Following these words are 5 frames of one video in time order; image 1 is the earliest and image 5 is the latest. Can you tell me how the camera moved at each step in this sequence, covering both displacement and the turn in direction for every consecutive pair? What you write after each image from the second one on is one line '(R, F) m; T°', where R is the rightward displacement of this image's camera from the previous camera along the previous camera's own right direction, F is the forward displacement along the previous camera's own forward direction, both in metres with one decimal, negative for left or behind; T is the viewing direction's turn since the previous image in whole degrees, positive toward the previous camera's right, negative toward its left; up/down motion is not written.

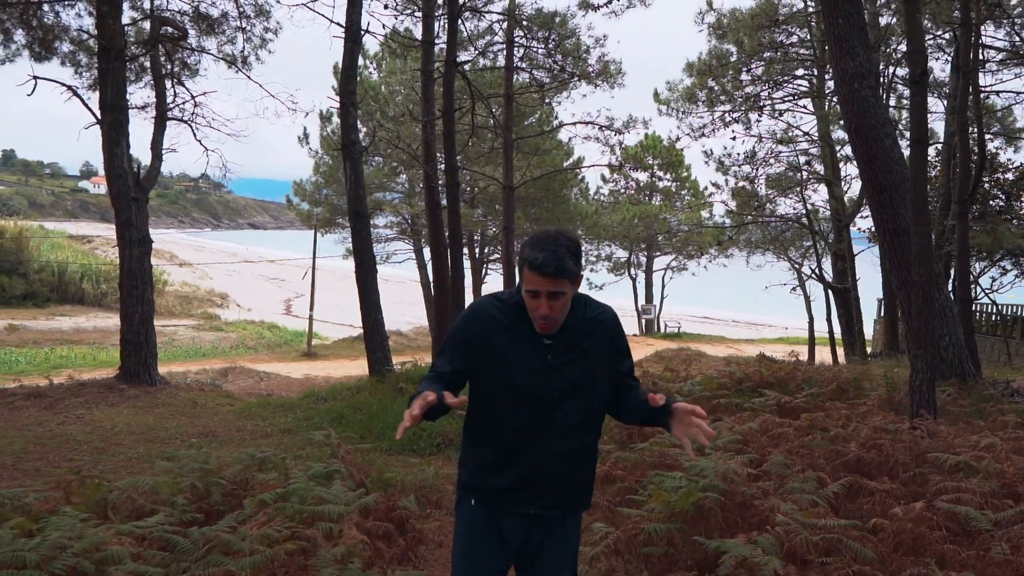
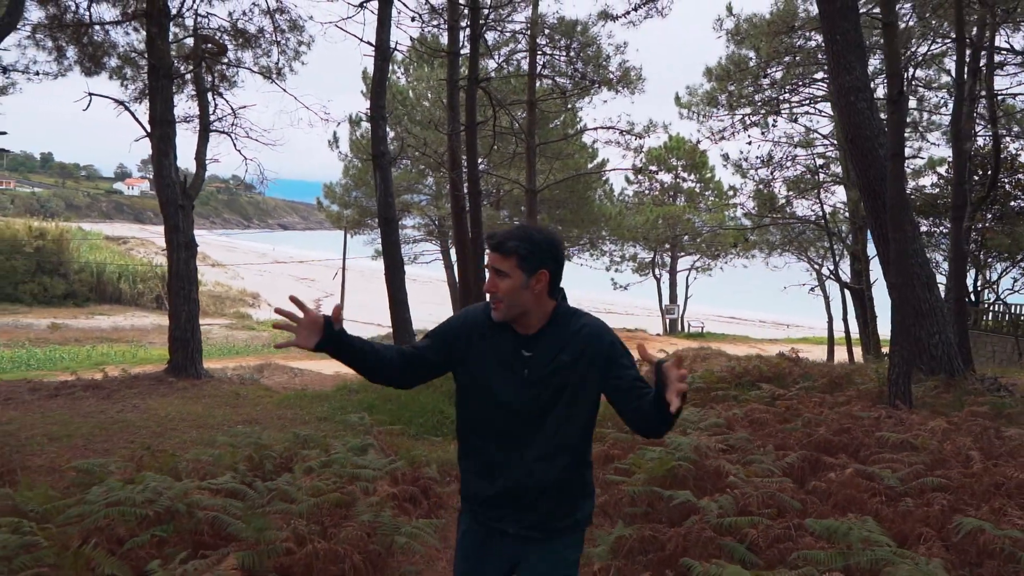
(+0.1, -0.7) m; -2°
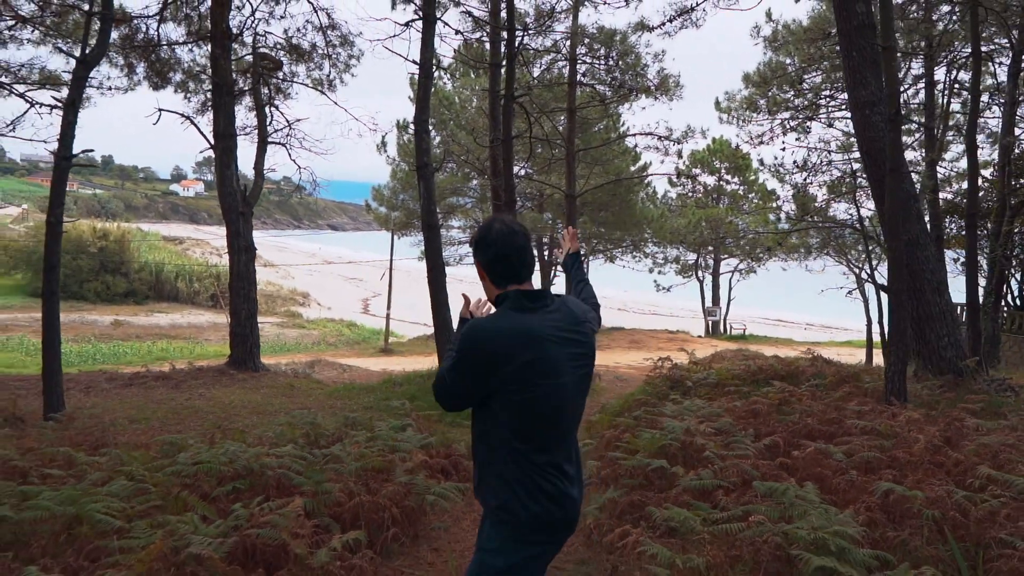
(+0.2, -0.7) m; -3°
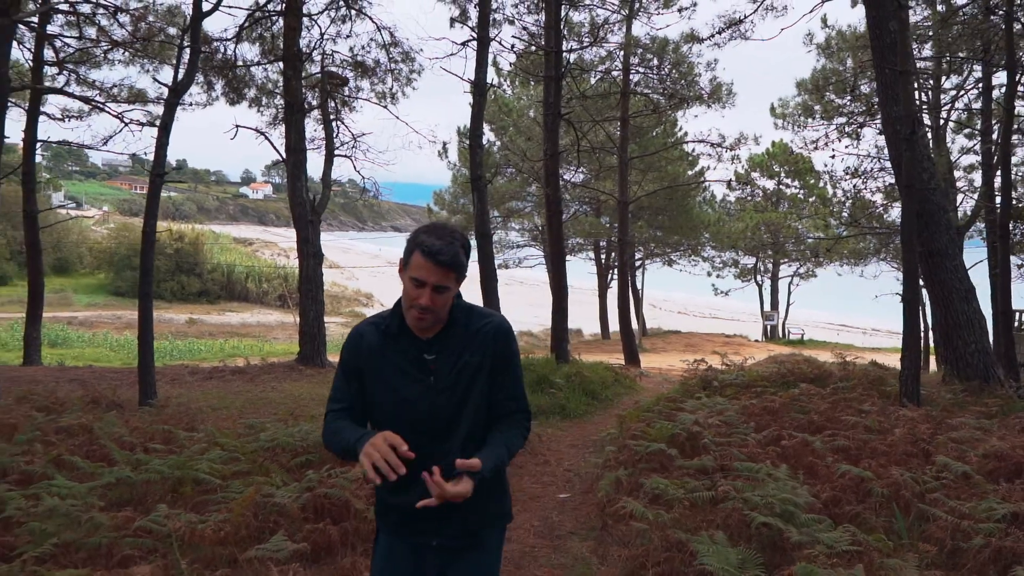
(+0.2, -0.7) m; -4°
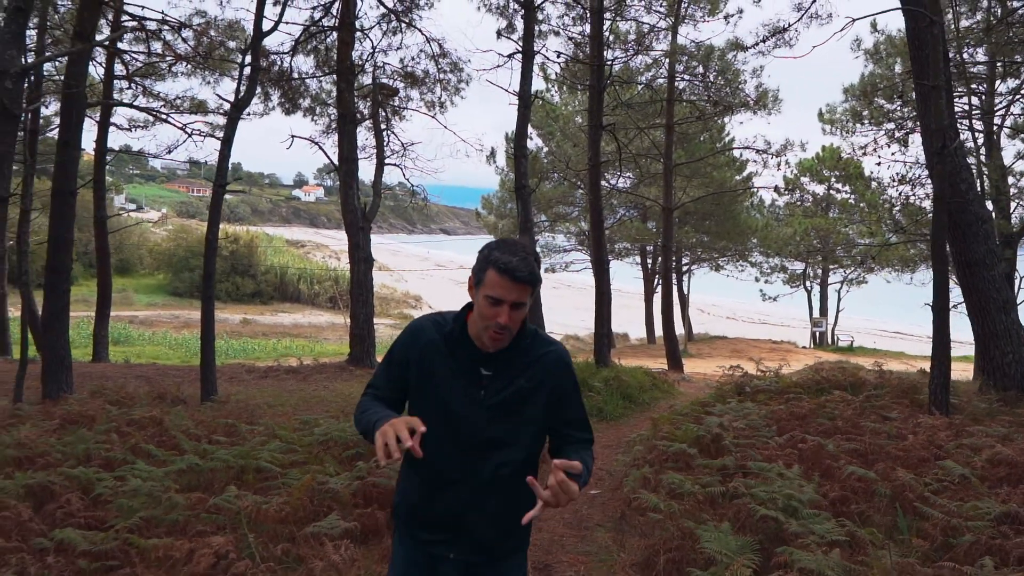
(+0.1, -0.4) m; -3°
